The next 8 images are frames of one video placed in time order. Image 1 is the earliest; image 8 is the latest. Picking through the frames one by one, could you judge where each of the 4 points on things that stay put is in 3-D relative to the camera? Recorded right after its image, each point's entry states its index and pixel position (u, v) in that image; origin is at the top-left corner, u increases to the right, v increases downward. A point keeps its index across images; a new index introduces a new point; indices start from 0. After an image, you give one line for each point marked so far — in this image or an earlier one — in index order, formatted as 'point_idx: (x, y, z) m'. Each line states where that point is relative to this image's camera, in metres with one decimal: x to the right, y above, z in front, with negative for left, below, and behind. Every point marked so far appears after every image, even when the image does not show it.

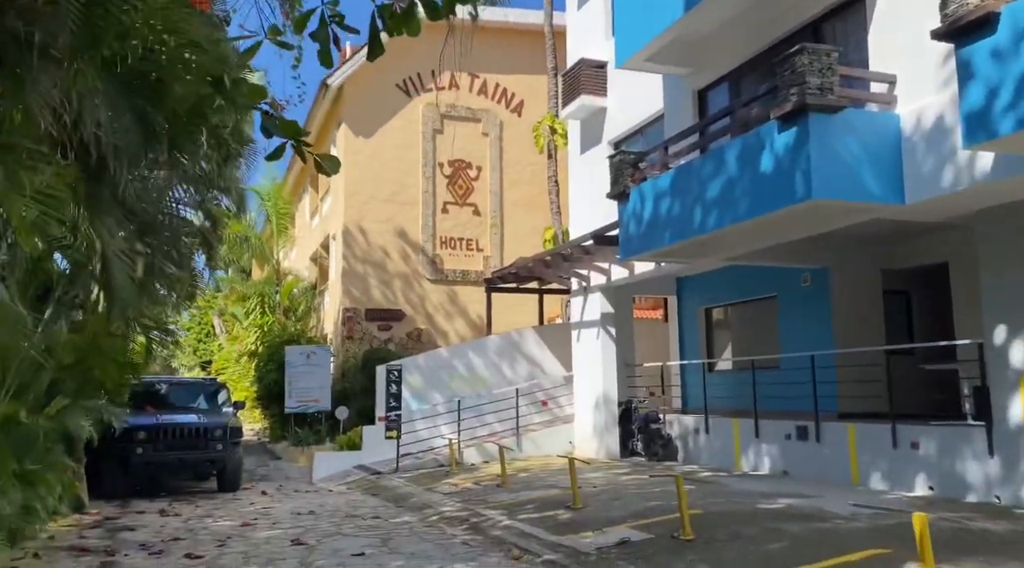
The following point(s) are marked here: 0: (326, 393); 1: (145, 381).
0: (-4.3, -2.5, +19.3) m
1: (-6.8, -1.8, +15.4) m
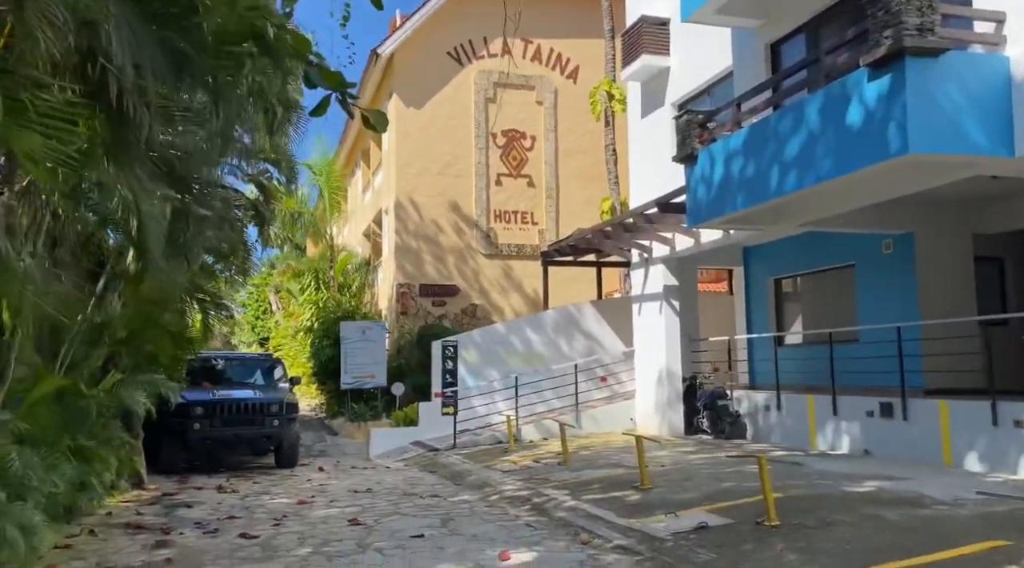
0: (-3.0, -2.0, +19.1) m
1: (-5.7, -1.3, +15.3) m
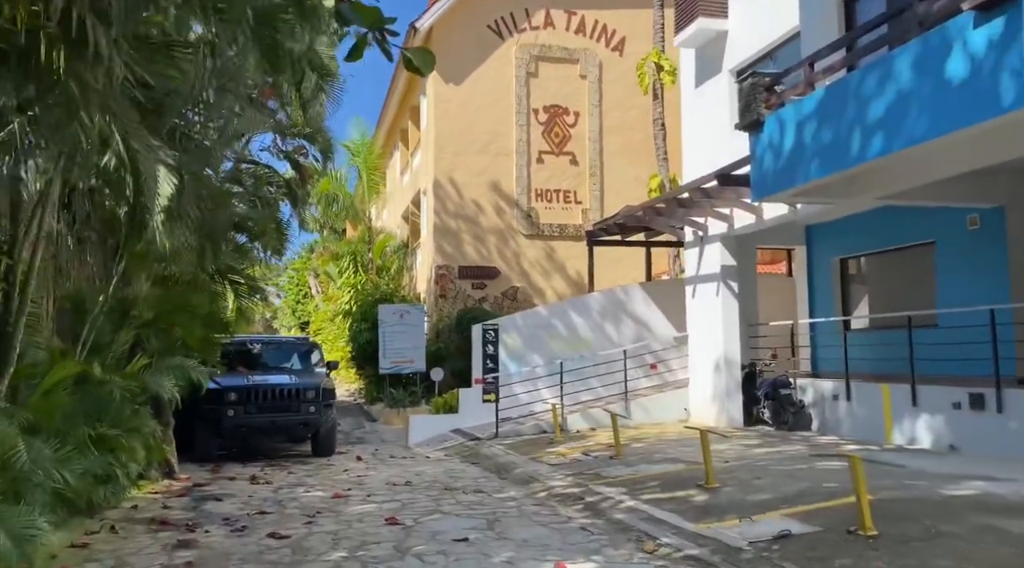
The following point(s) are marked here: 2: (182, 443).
0: (-2.0, -1.5, +18.4) m
1: (-4.9, -1.0, +14.7) m
2: (-5.5, -2.6, +13.8) m
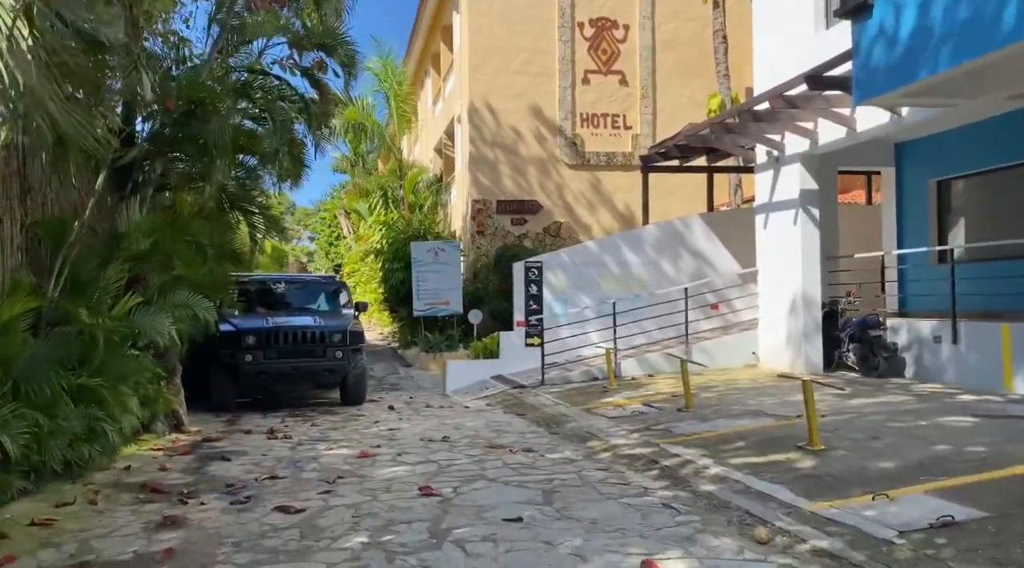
0: (-1.1, -0.2, +17.0) m
1: (-4.1, +0.1, +13.4) m
2: (-4.8, -1.6, +12.6) m
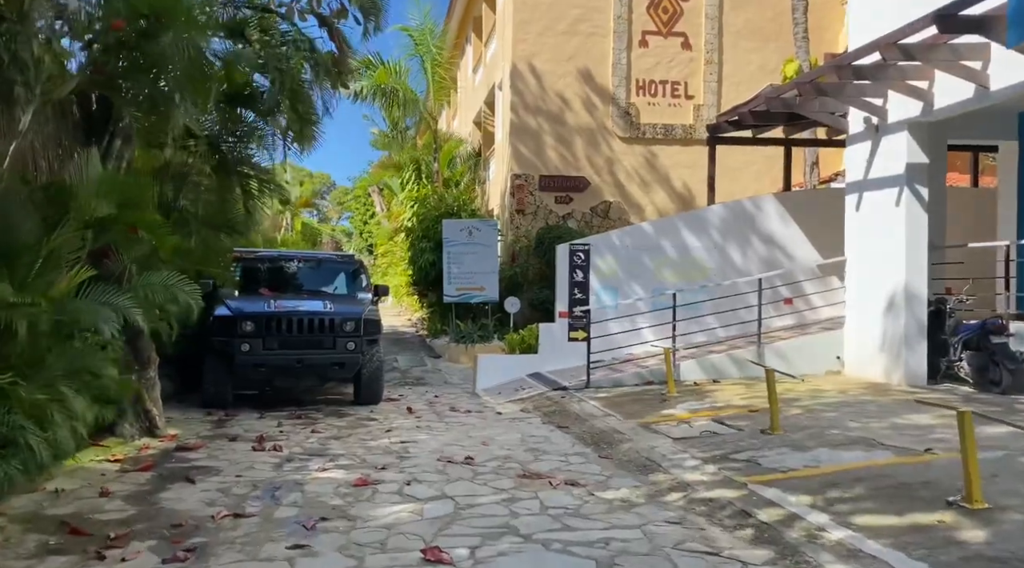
0: (-0.4, +0.1, +15.2) m
1: (-3.5, +0.4, +11.8) m
2: (-4.3, -1.3, +11.1) m
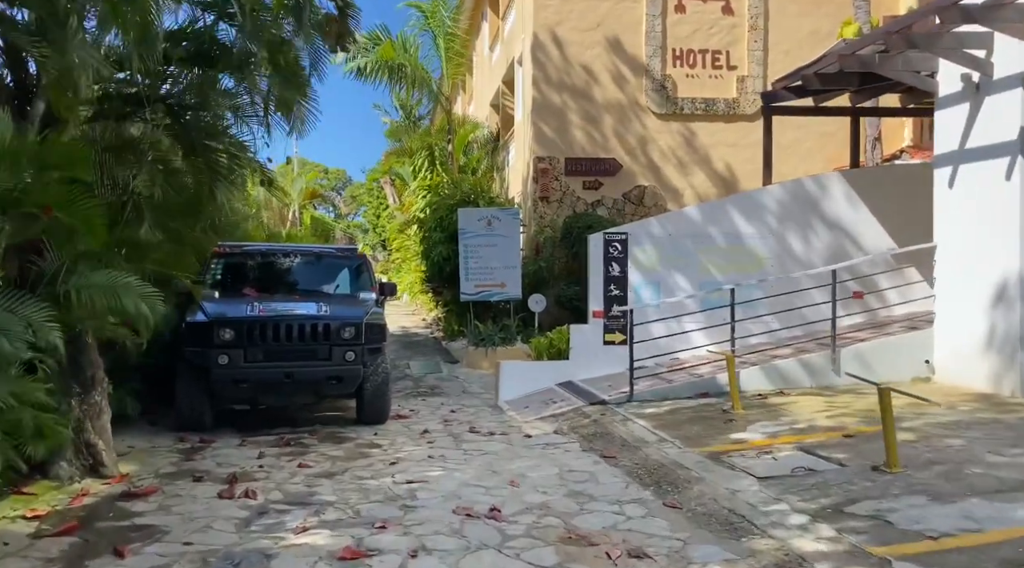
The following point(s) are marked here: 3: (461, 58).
0: (0.0, +0.2, +13.5) m
1: (-3.2, +0.4, +10.1) m
2: (-3.9, -1.3, +9.4) m
3: (-1.1, +5.1, +18.6) m
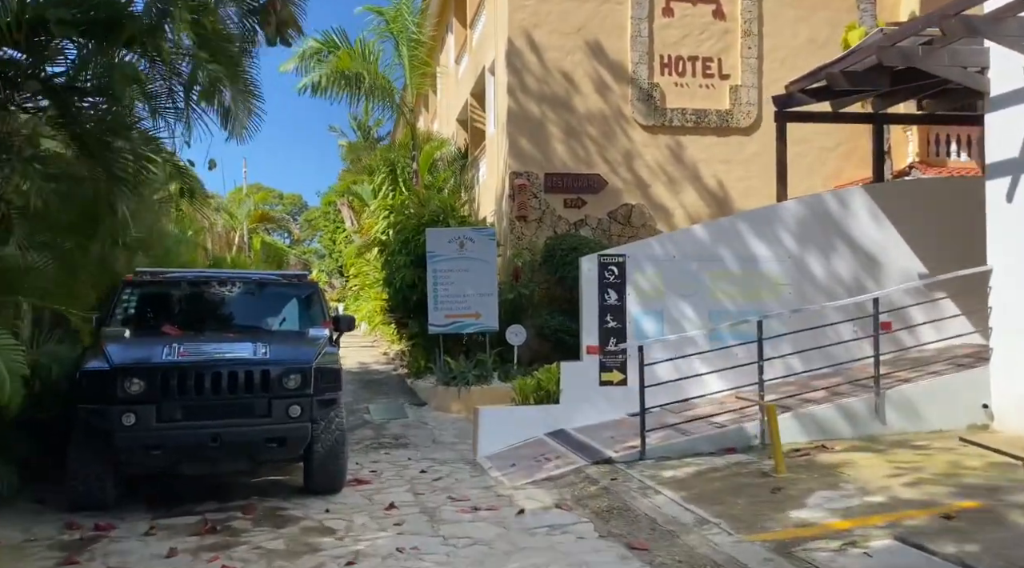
0: (-0.3, -0.3, +11.8) m
1: (-3.4, +0.1, +8.3) m
2: (-4.1, -1.6, +7.5) m
3: (-1.8, +4.5, +17.0) m
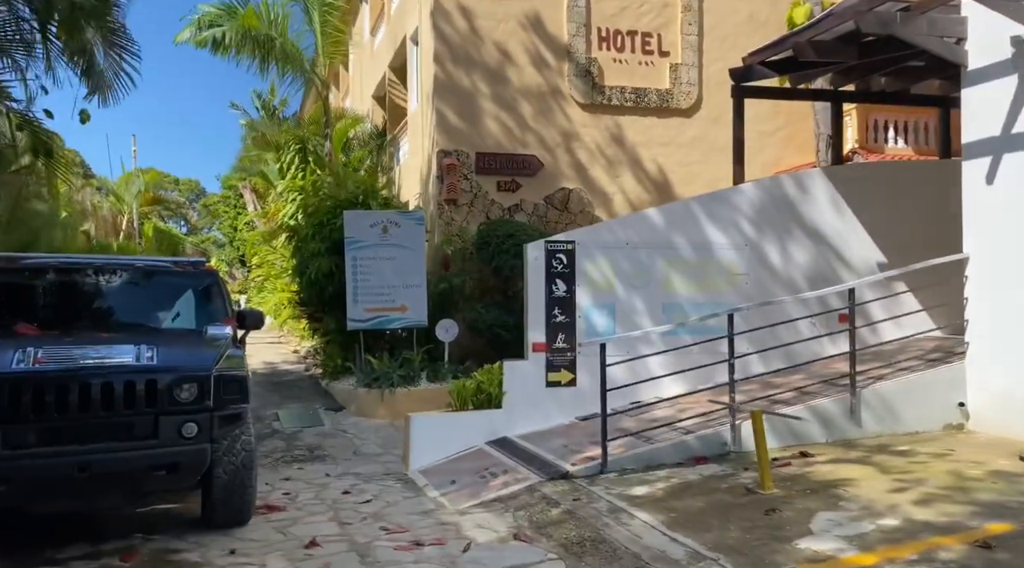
0: (-1.2, -0.1, +10.6) m
1: (-3.9, +0.2, +6.8) m
2: (-4.5, -1.5, +5.9) m
3: (-3.2, +4.6, +15.6) m
